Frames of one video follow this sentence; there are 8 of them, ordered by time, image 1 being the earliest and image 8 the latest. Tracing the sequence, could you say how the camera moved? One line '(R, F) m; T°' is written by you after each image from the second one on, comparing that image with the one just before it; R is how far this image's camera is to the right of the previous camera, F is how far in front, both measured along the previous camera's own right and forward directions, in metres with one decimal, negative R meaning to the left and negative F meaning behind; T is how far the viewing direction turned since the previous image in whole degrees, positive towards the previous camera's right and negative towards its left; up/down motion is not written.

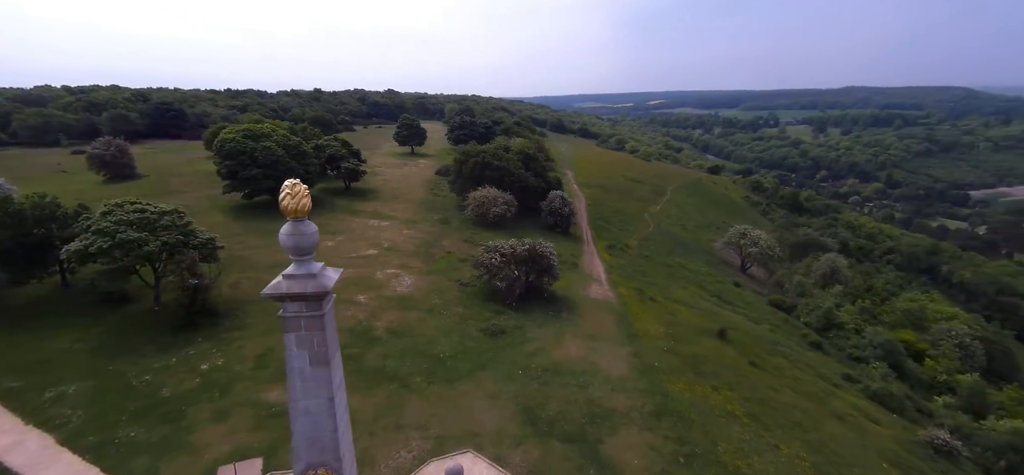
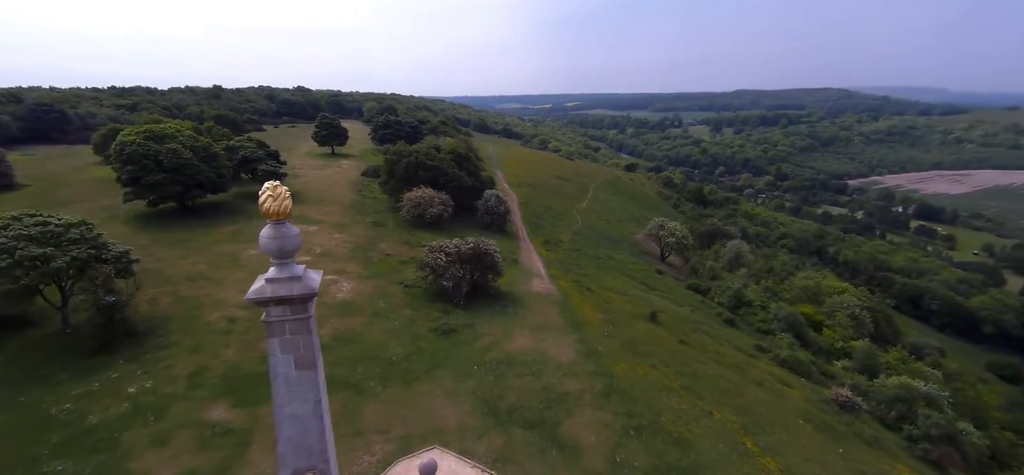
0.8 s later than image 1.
(-1.5, -0.5) m; +10°
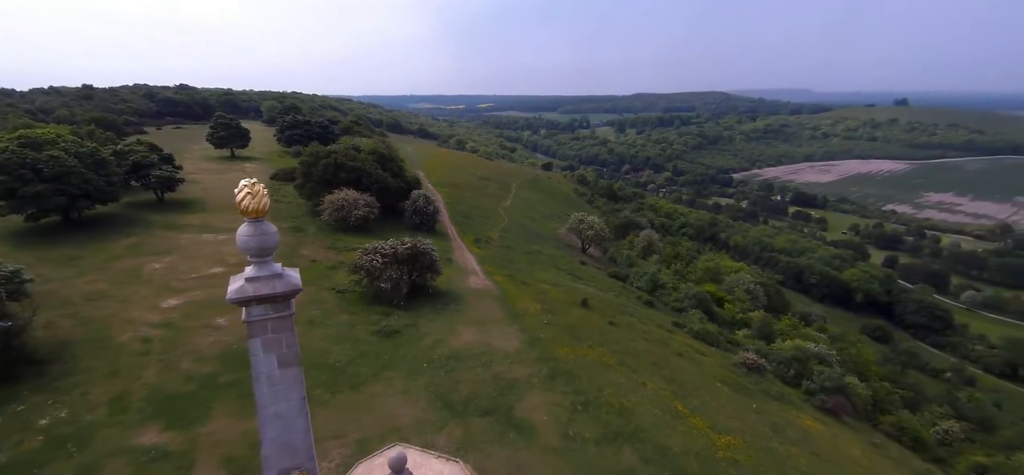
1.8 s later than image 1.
(-1.6, -0.8) m; +11°
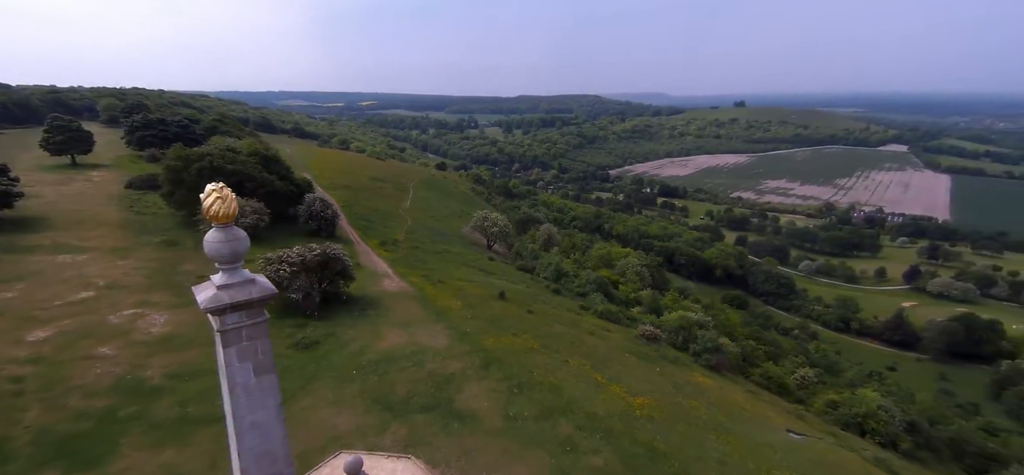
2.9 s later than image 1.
(-2.2, -0.9) m; +14°
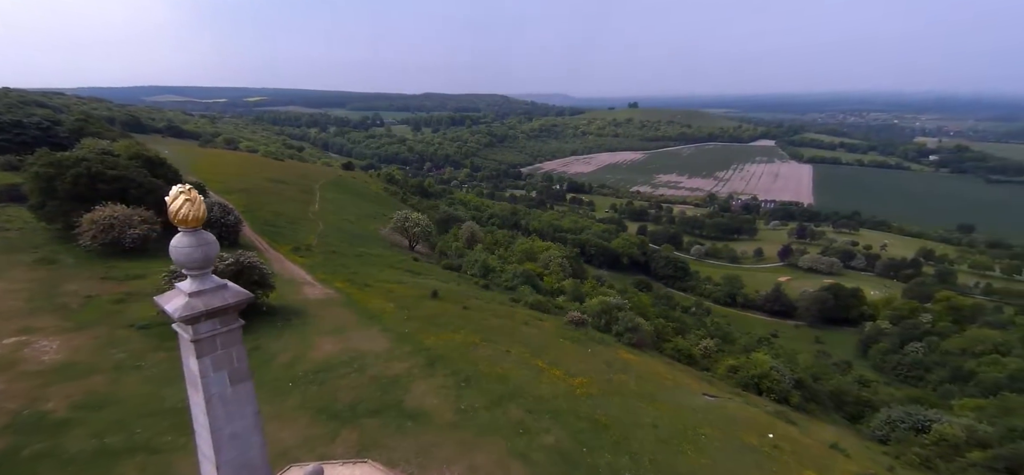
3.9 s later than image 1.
(-1.7, -0.5) m; +12°
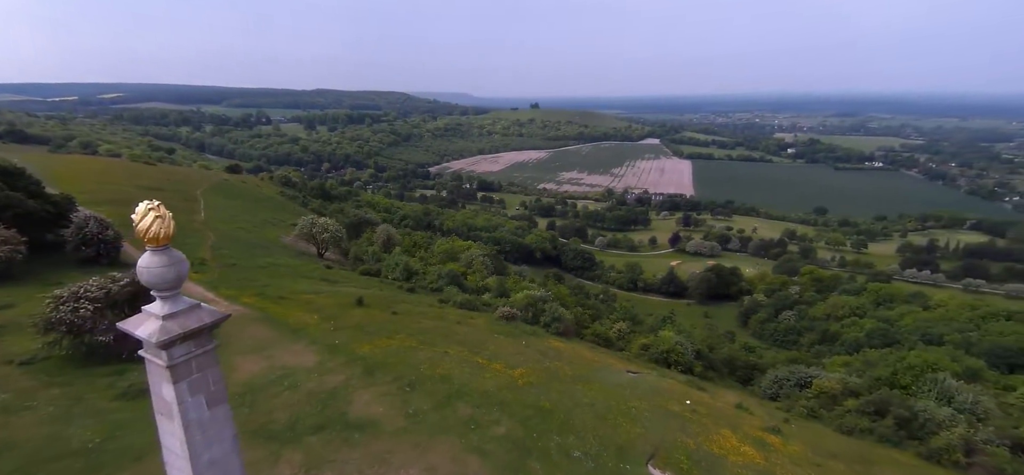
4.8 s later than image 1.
(-1.8, -0.5) m; +12°
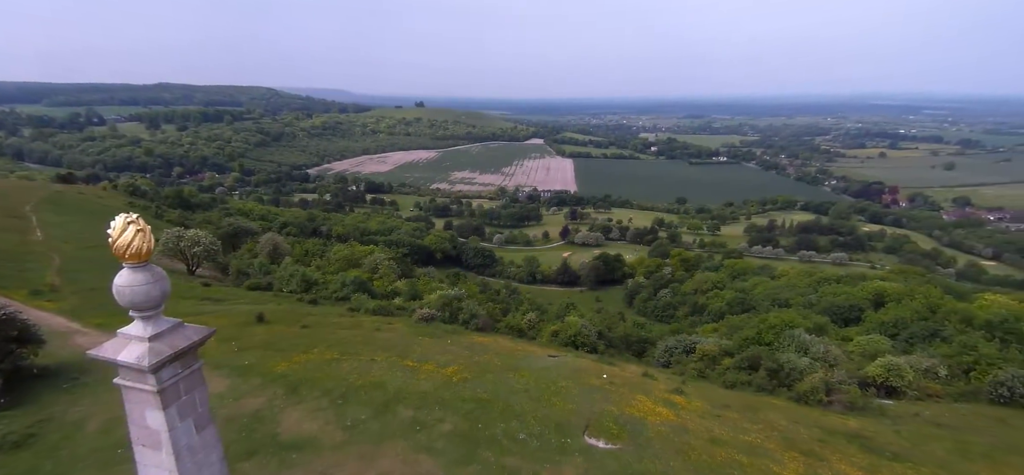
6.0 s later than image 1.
(-2.3, -0.6) m; +14°
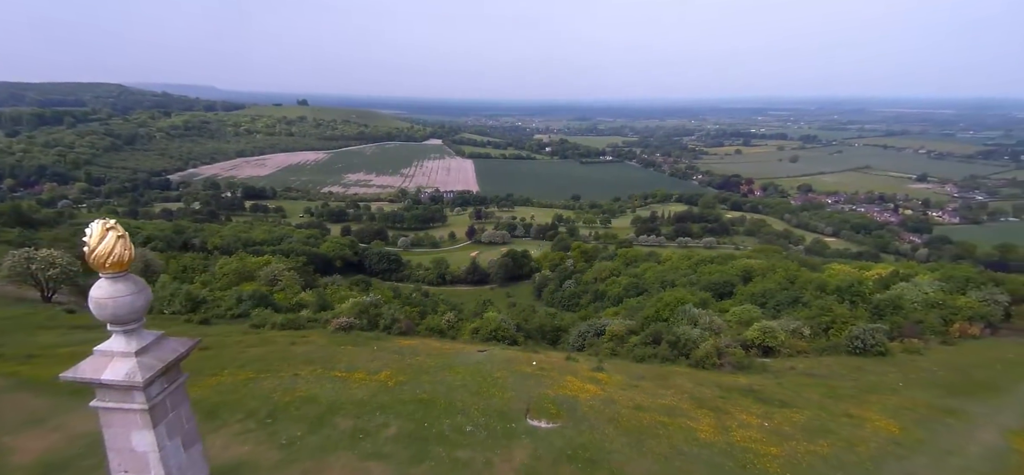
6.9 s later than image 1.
(-1.9, -0.6) m; +13°
